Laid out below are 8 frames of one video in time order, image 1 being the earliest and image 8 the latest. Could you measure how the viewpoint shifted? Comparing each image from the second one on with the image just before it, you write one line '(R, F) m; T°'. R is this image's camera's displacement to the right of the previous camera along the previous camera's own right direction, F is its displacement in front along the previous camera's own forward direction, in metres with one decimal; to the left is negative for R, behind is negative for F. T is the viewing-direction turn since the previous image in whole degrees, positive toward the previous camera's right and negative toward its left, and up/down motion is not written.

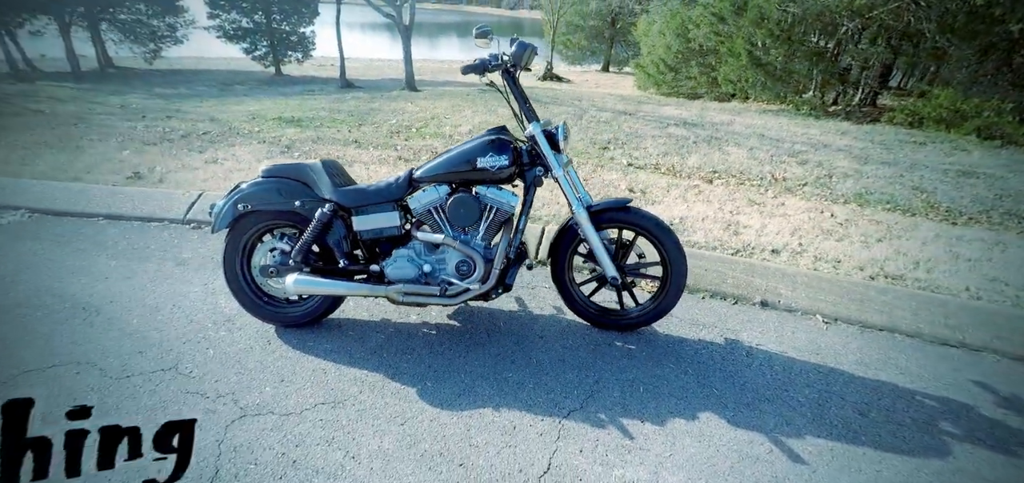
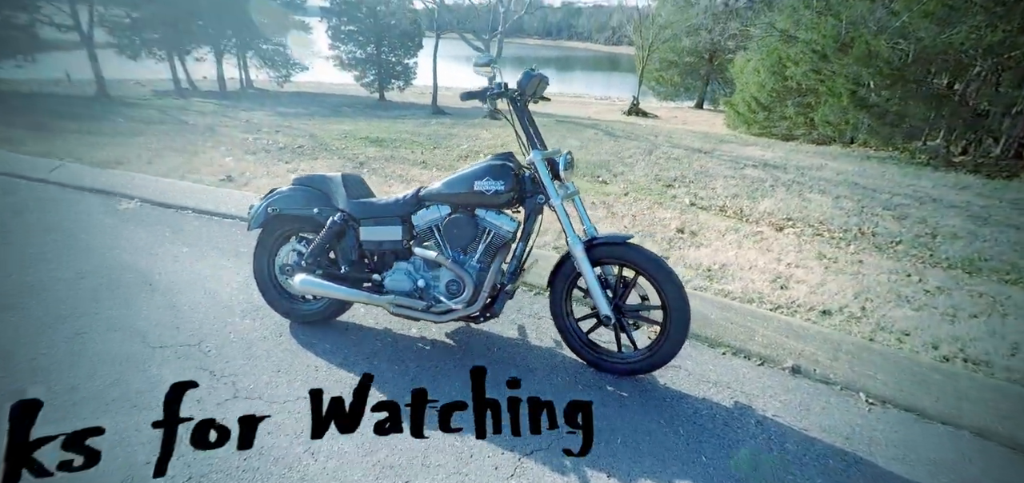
(+0.6, 0.0) m; -11°
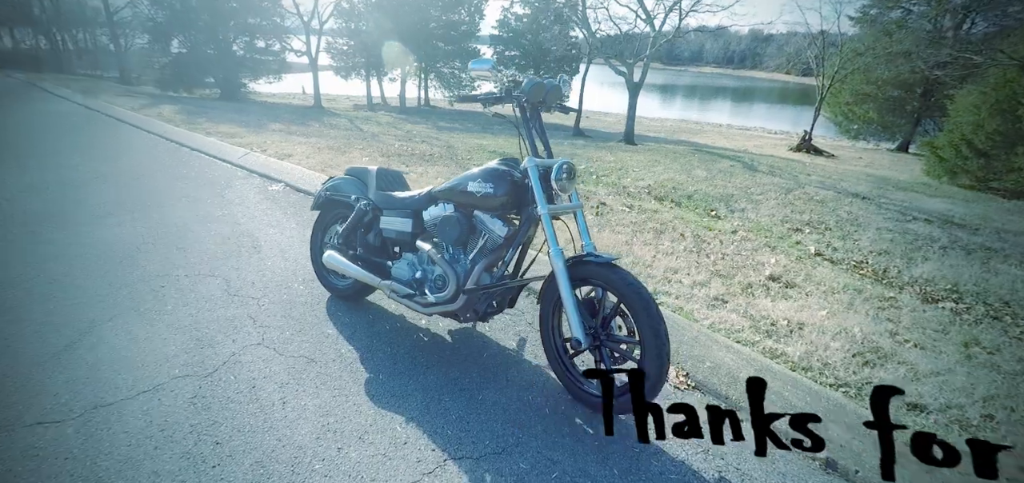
(+1.1, +0.2) m; -20°
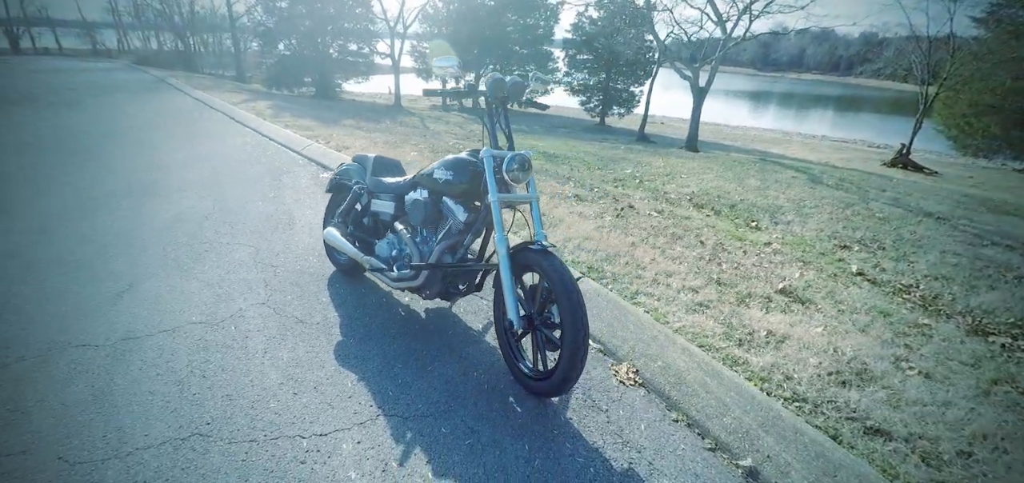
(+0.8, -0.1) m; -10°
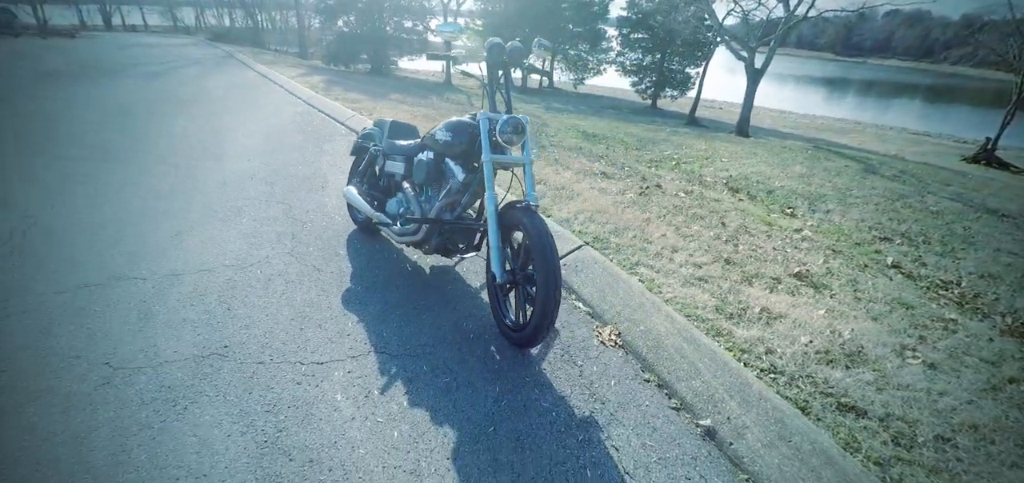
(+0.4, -0.1) m; -6°
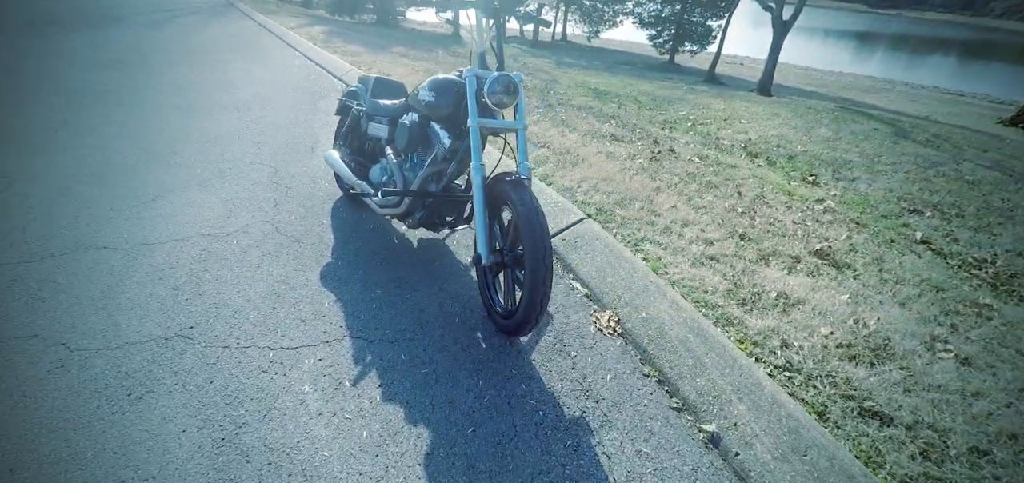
(+0.1, +0.3) m; -1°
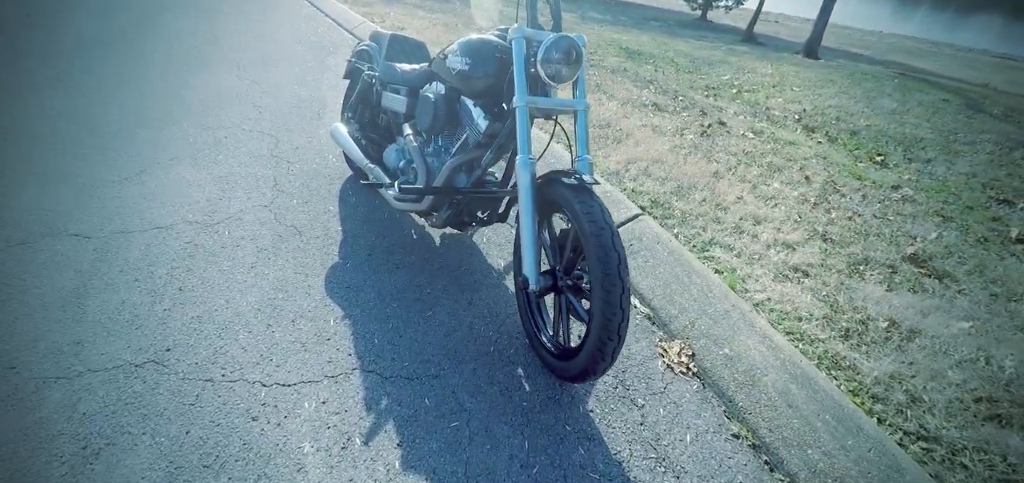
(-0.2, +0.6) m; -1°
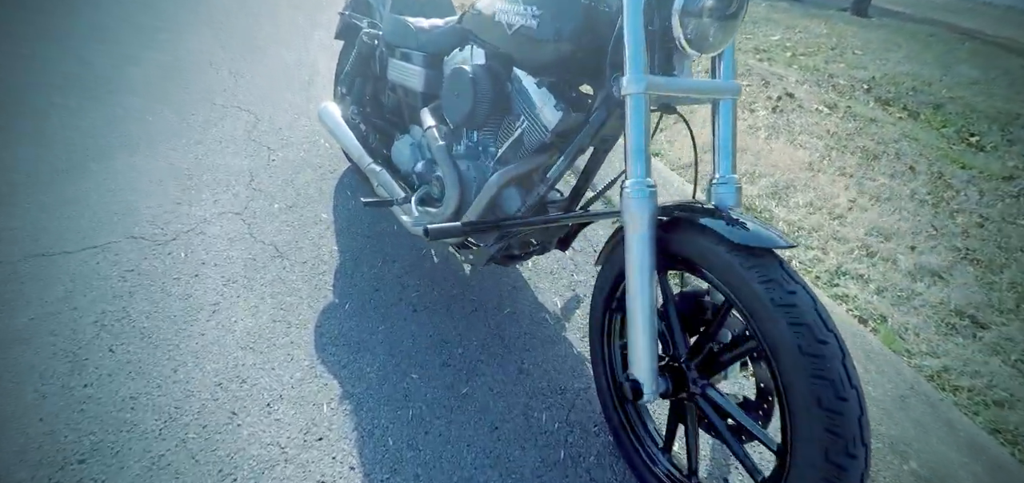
(-0.3, +0.8) m; 0°
